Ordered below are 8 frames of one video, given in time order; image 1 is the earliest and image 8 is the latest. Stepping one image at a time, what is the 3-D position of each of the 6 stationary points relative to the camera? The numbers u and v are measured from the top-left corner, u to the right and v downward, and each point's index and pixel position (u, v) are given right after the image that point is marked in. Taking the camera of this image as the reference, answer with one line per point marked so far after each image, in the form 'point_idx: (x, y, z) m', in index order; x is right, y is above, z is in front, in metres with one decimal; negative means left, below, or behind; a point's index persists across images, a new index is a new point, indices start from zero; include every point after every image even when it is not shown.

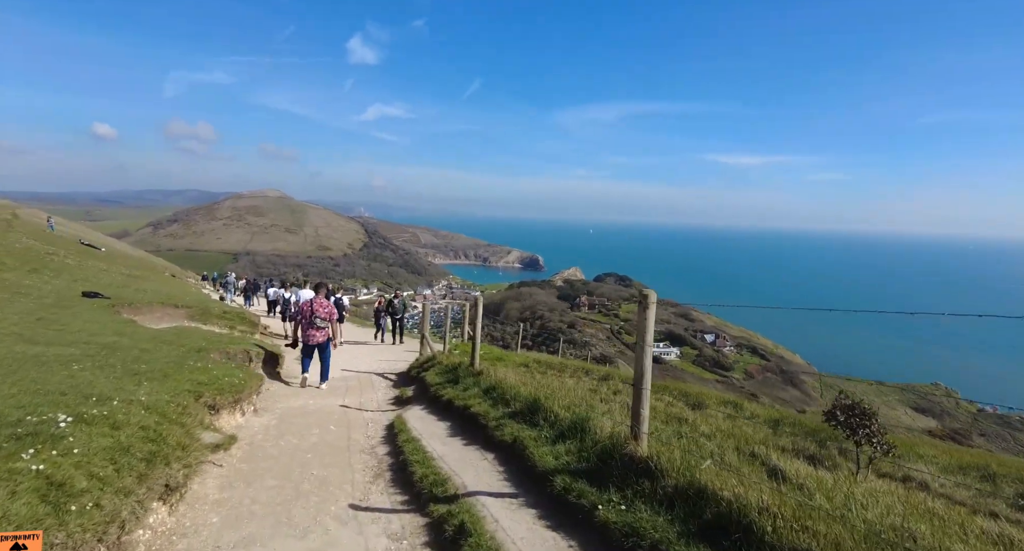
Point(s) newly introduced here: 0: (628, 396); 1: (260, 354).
0: (+1.9, -2.2, +10.3) m
1: (-4.9, -1.6, +11.2) m
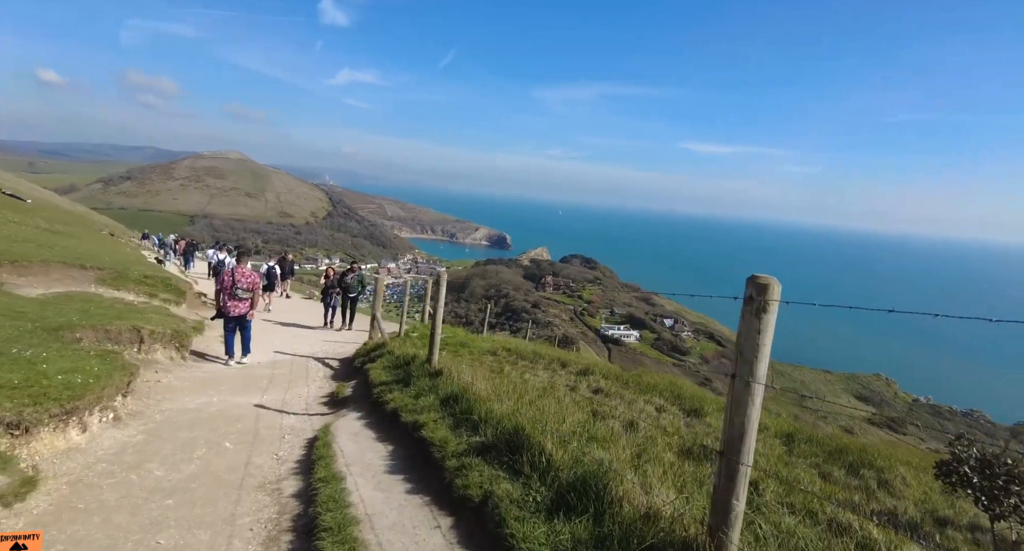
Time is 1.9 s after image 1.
0: (+1.5, -1.9, +8.3) m
1: (-5.4, -0.9, +8.7) m
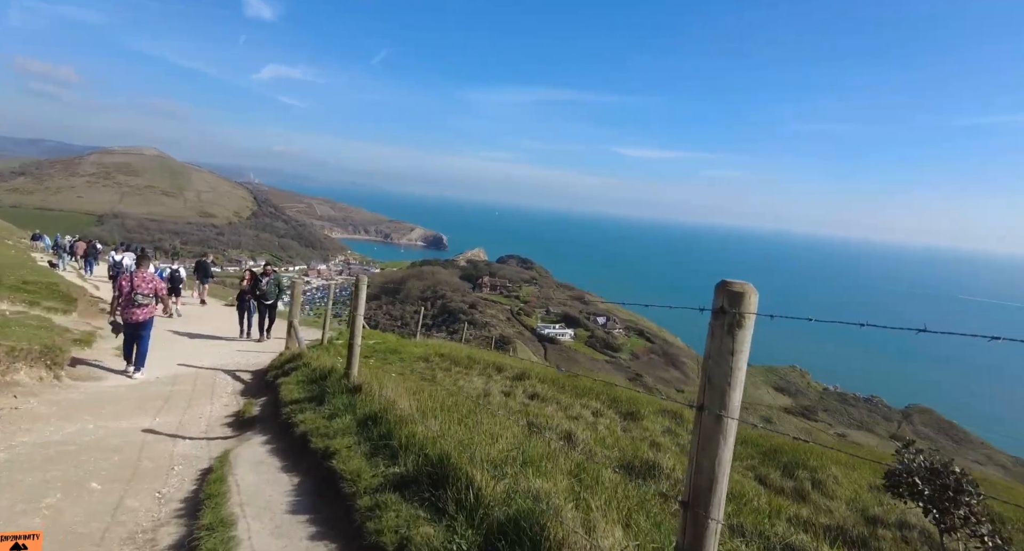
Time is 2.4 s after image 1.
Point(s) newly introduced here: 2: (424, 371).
0: (+0.5, -1.9, +7.8) m
1: (-6.3, -1.0, +7.5) m
2: (-2.0, -2.2, +12.8) m
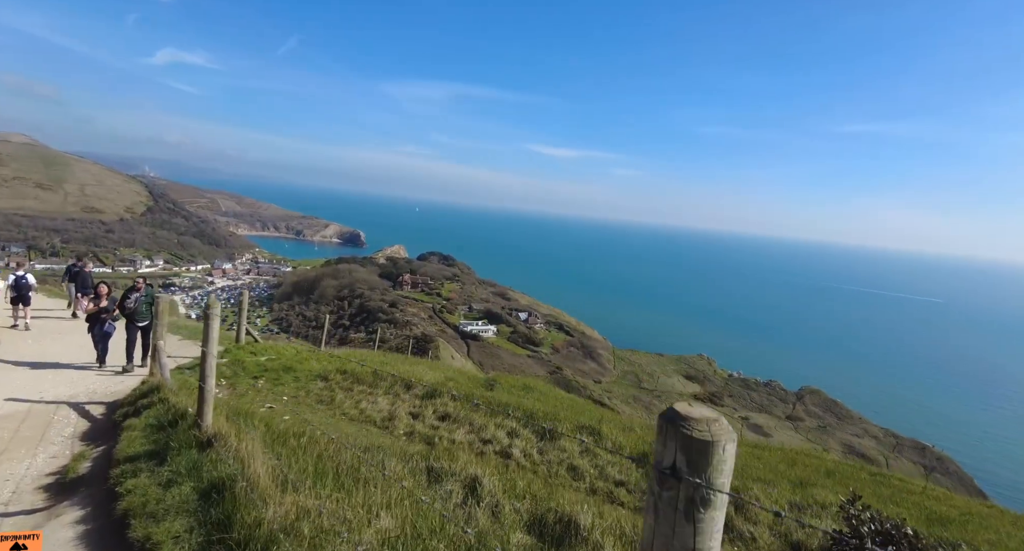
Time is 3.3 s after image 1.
0: (-0.7, -2.1, +6.9) m
1: (-7.4, -1.3, +5.6) m
2: (-3.8, -2.4, +11.5) m
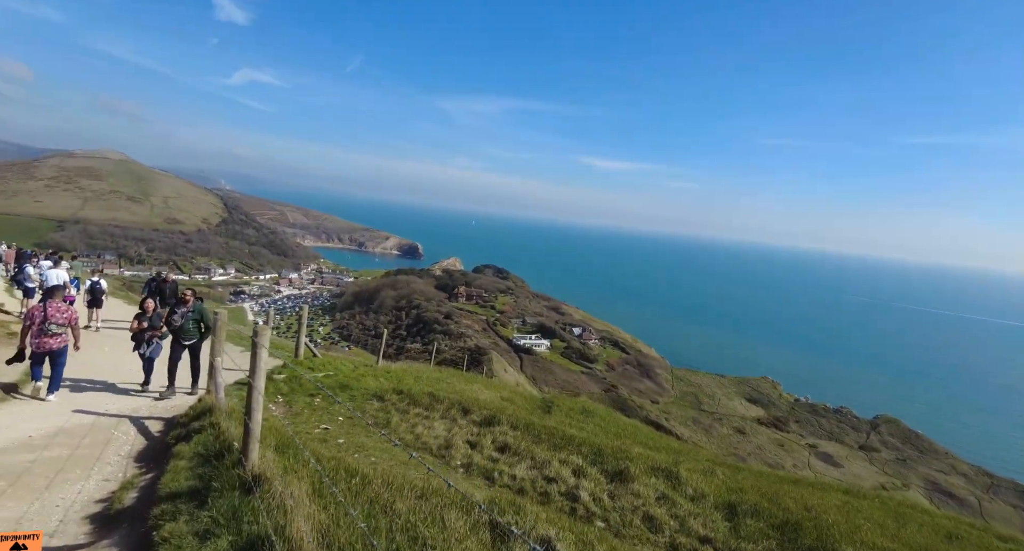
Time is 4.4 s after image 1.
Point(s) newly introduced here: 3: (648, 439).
0: (+0.1, -2.4, +6.1) m
1: (-6.7, -1.4, +5.5) m
2: (-2.6, -2.7, +11.0) m
3: (+3.9, -4.8, +17.1) m
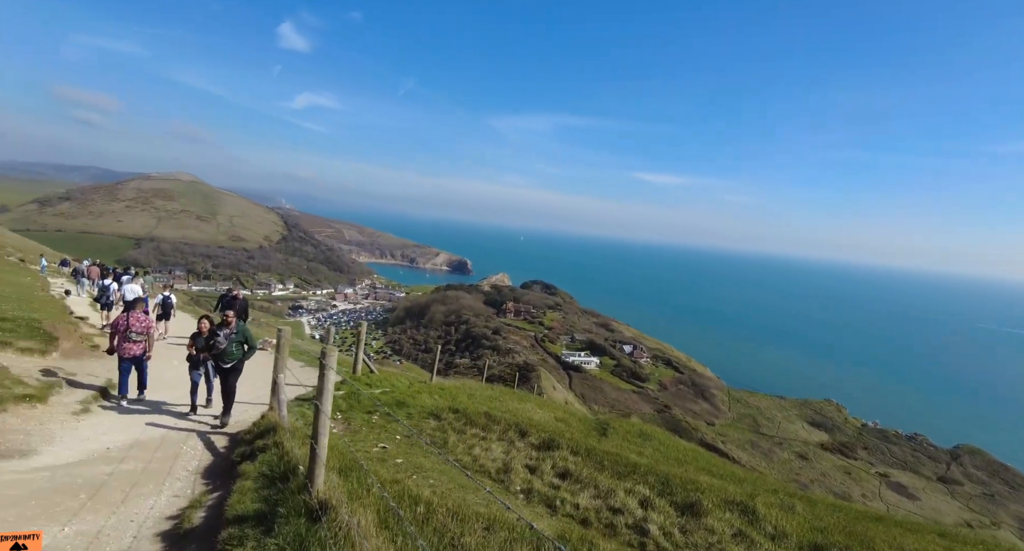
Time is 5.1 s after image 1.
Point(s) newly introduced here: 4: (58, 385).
0: (+0.8, -2.6, +5.8) m
1: (-6.1, -1.6, +5.8) m
2: (-1.5, -3.1, +10.9) m
3: (+5.5, -5.3, +16.3) m
4: (-7.8, -1.9, +9.8) m
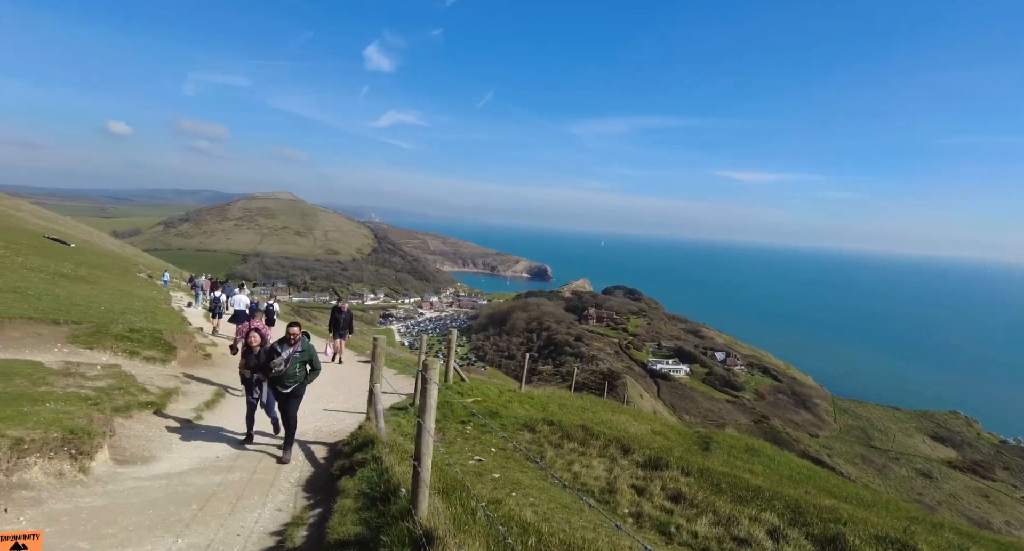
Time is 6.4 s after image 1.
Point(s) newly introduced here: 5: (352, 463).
0: (+1.8, -2.6, +5.0) m
1: (-4.9, -1.7, +6.0) m
2: (+0.3, -3.2, +10.4) m
3: (+8.1, -5.3, +14.7) m
4: (-6.1, -2.2, +10.2) m
5: (-2.0, -2.4, +7.2) m
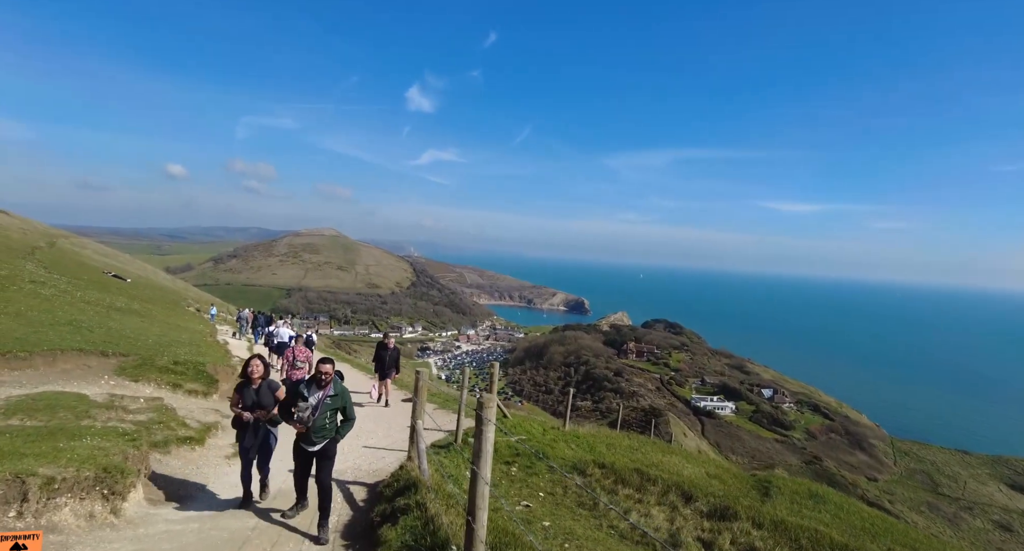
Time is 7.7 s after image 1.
0: (+2.3, -2.8, +4.2) m
1: (-4.4, -2.0, +5.7) m
2: (+1.1, -3.7, +9.6) m
3: (+9.2, -6.1, +13.3) m
4: (-5.3, -2.7, +9.9) m
5: (-1.4, -2.7, +6.7) m
